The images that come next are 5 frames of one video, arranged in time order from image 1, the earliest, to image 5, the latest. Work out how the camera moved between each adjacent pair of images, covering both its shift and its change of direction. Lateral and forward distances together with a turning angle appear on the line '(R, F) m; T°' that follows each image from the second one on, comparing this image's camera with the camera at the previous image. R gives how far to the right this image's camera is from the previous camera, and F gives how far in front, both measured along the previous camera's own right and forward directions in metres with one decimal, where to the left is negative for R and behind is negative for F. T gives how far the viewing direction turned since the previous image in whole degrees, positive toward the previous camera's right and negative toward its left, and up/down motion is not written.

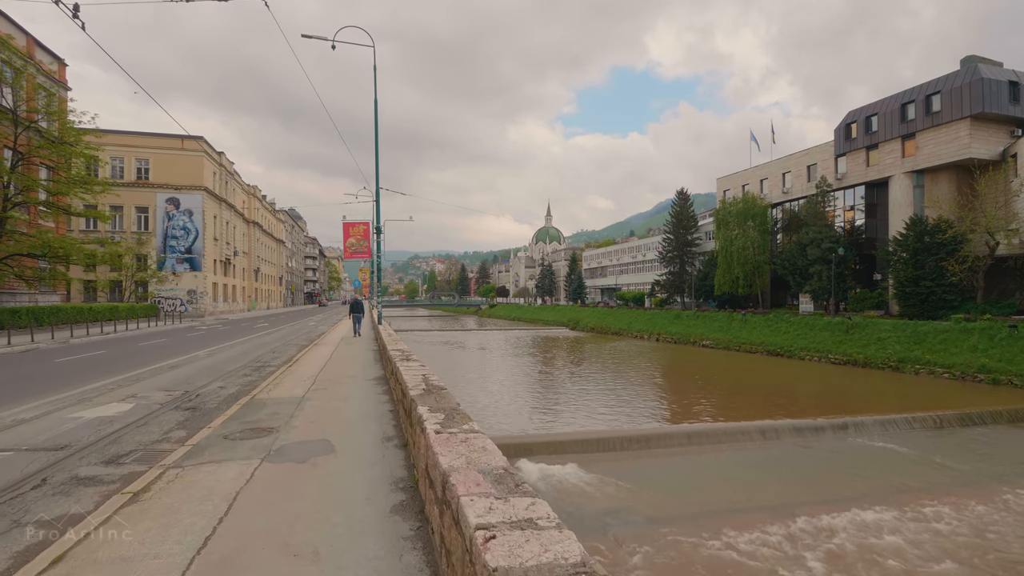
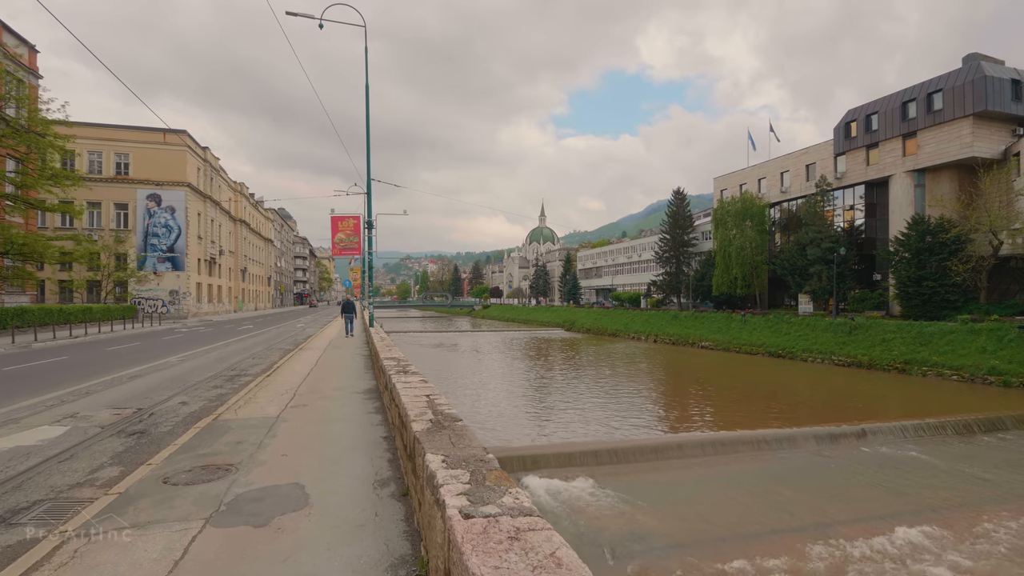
(-0.2, +0.8) m; +1°
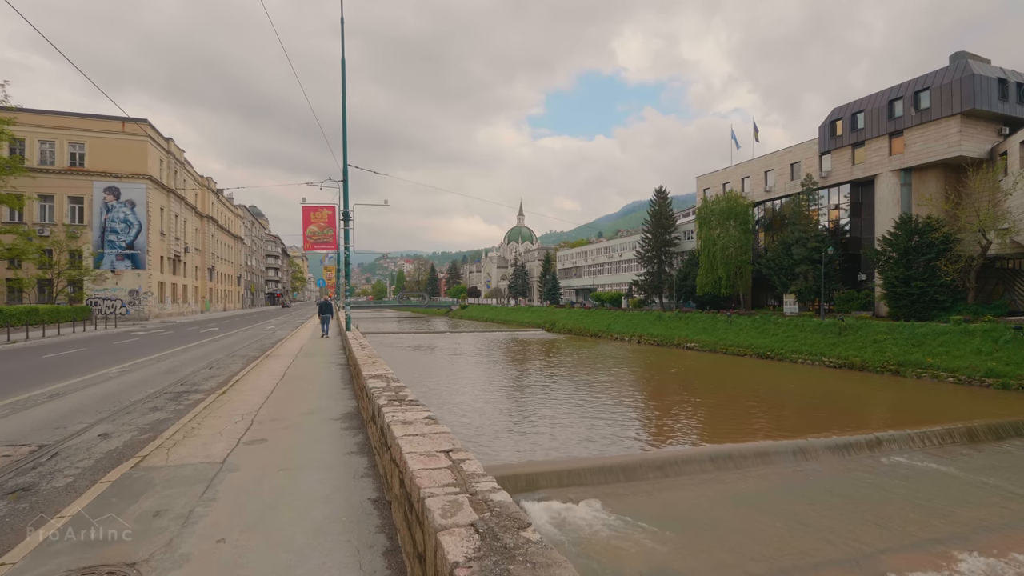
(-0.3, +1.0) m; +3°
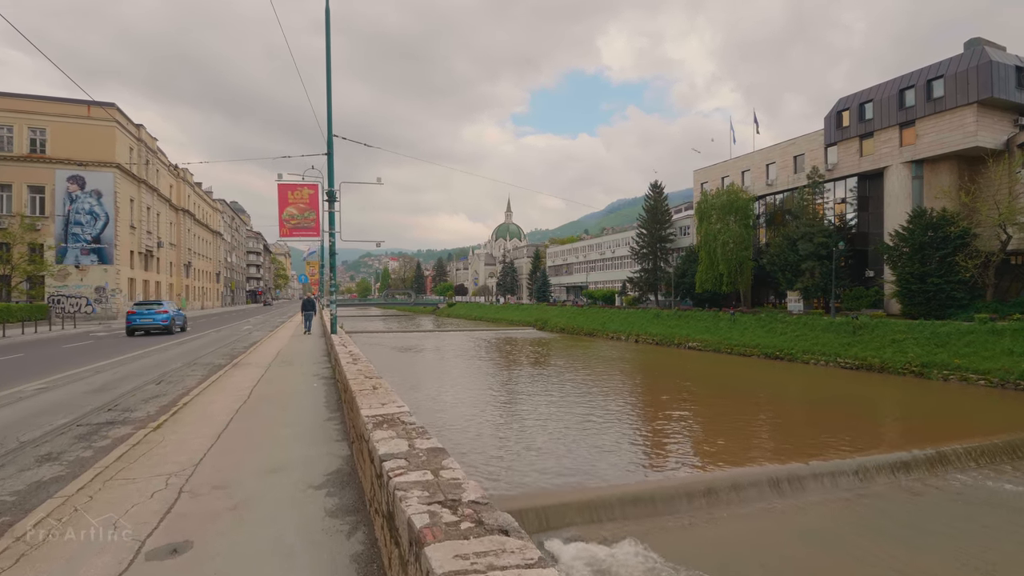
(-0.5, +1.5) m; +2°
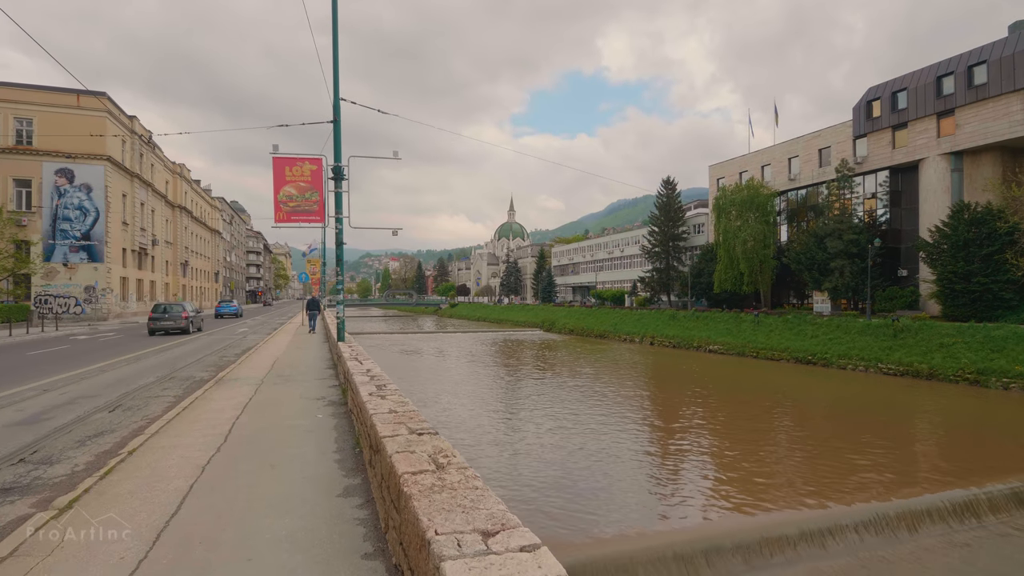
(-0.6, +1.4) m; 0°
